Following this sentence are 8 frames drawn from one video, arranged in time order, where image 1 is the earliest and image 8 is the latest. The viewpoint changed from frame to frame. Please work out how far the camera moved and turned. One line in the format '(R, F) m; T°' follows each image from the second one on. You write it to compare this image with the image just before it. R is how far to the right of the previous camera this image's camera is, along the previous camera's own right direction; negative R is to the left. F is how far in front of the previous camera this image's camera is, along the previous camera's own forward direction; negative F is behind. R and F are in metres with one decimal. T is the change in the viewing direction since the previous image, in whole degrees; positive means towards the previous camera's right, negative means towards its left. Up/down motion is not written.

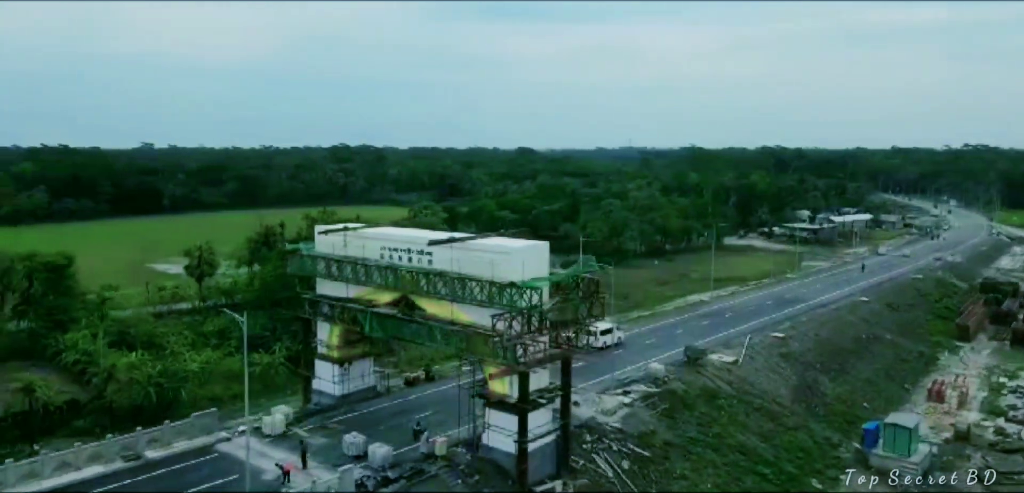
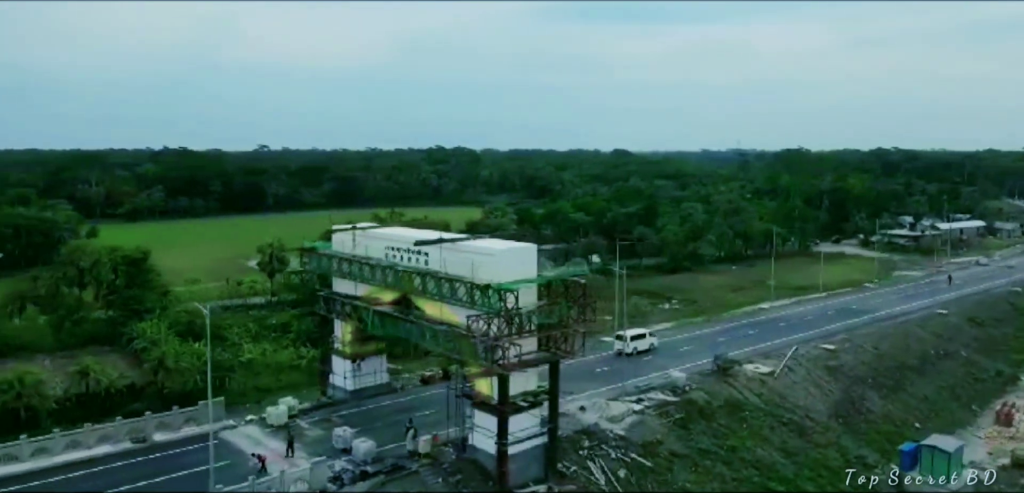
(+3.7, +0.3) m; -8°
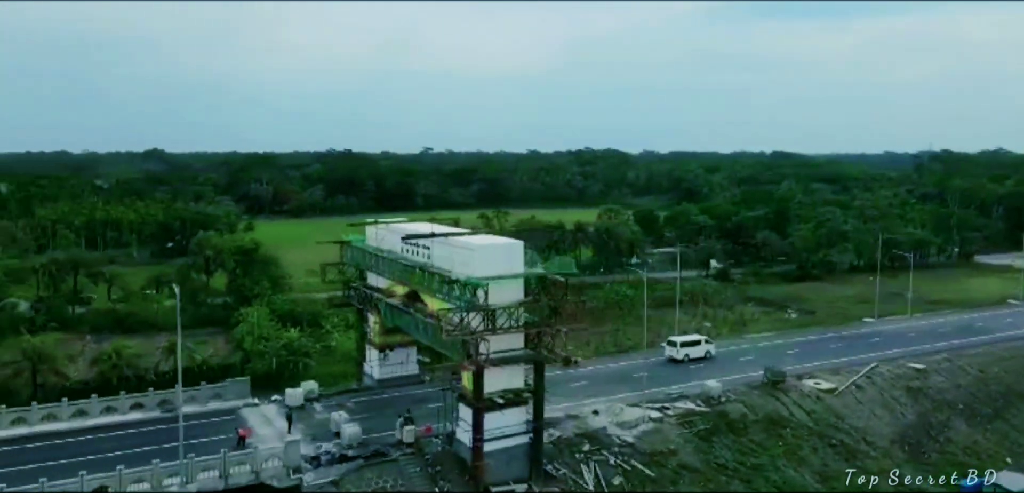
(+5.6, +0.7) m; -12°
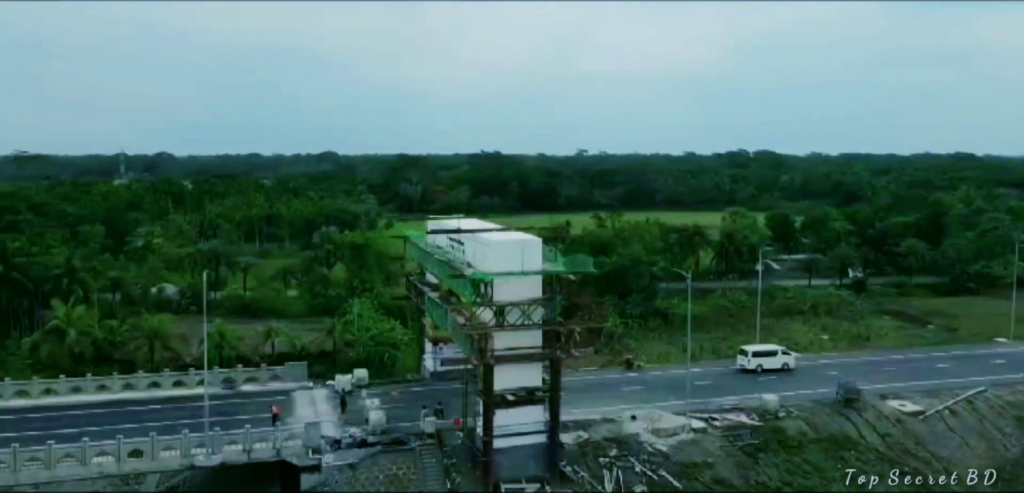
(+4.4, +0.5) m; -12°
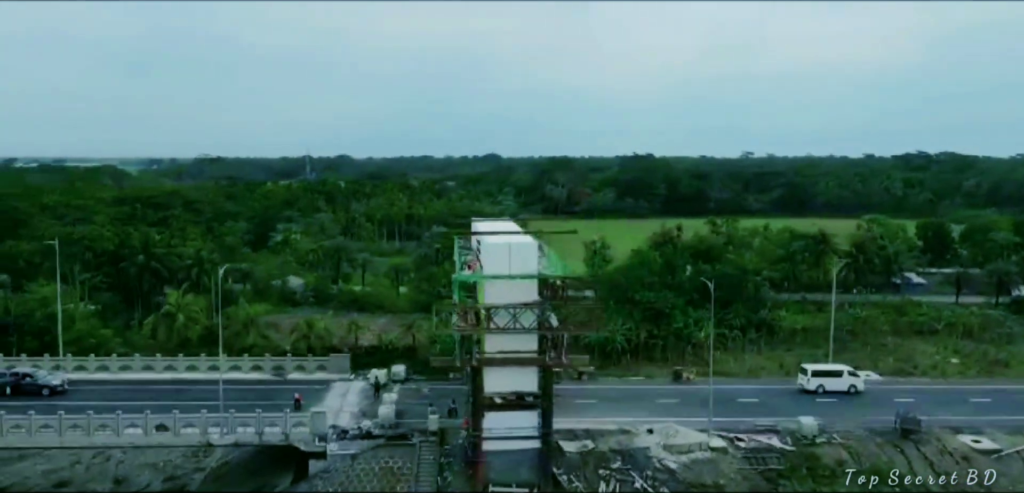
(+5.3, +0.6) m; -12°
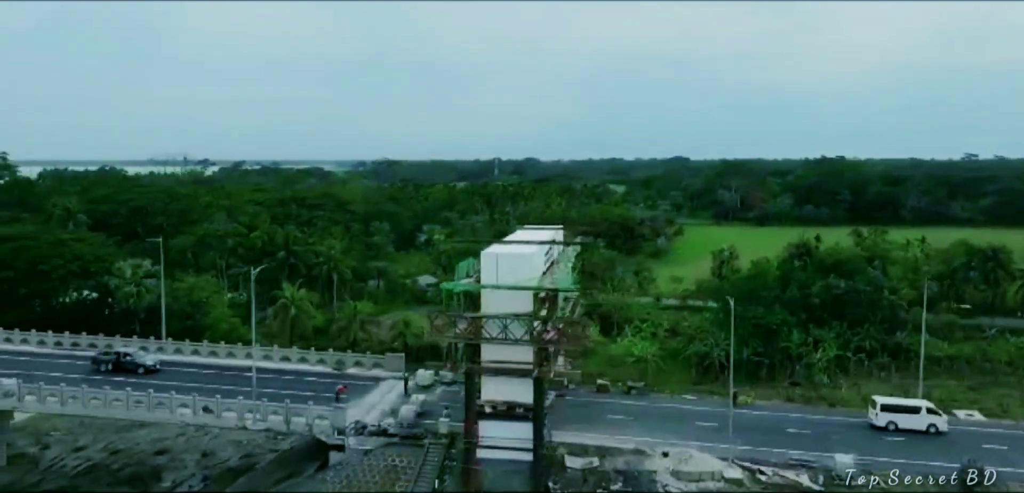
(+6.0, +0.7) m; -14°
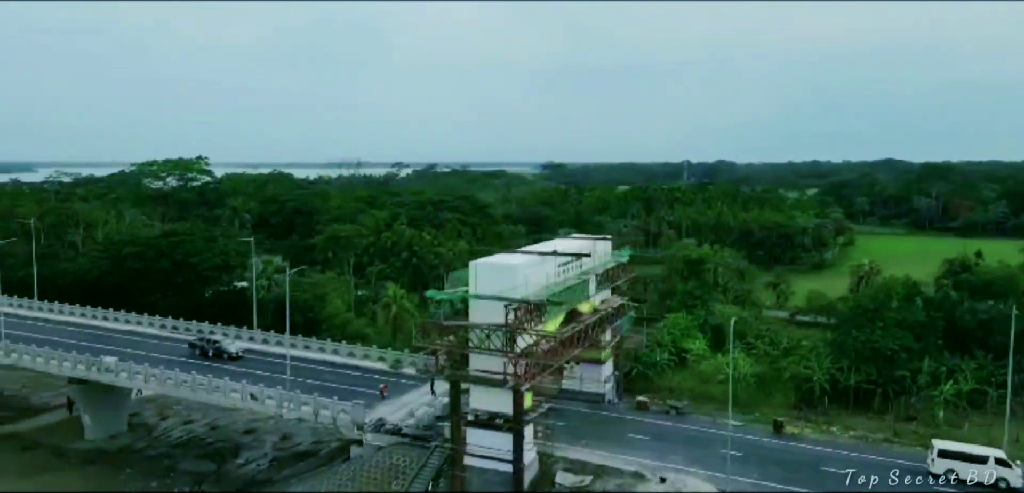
(+6.4, +0.8) m; -14°
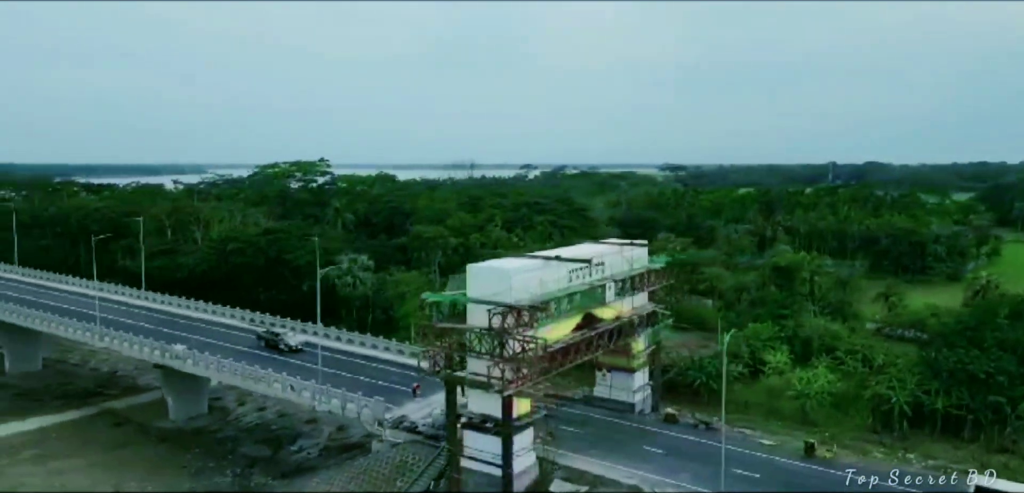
(+4.5, +0.5) m; -10°
